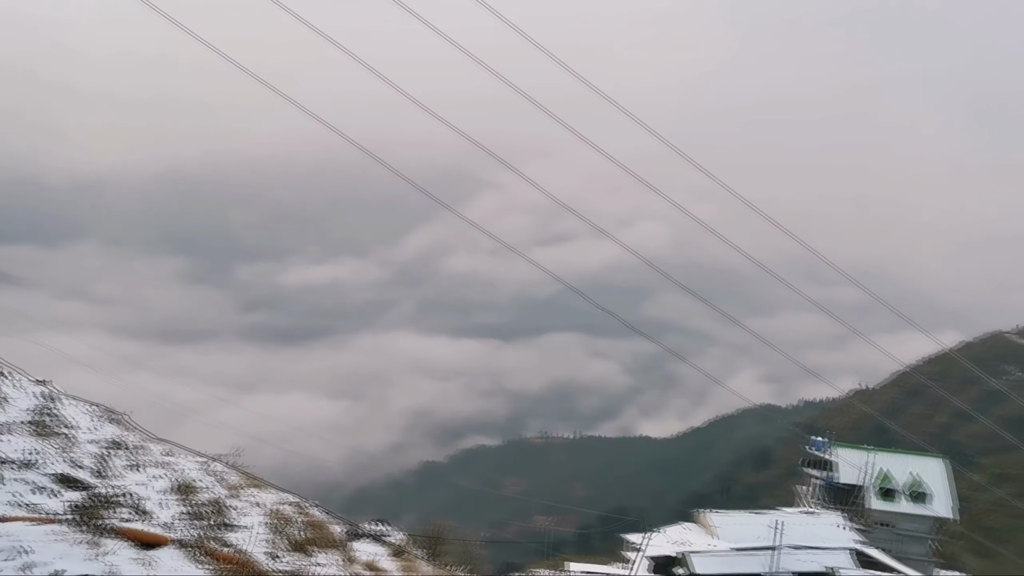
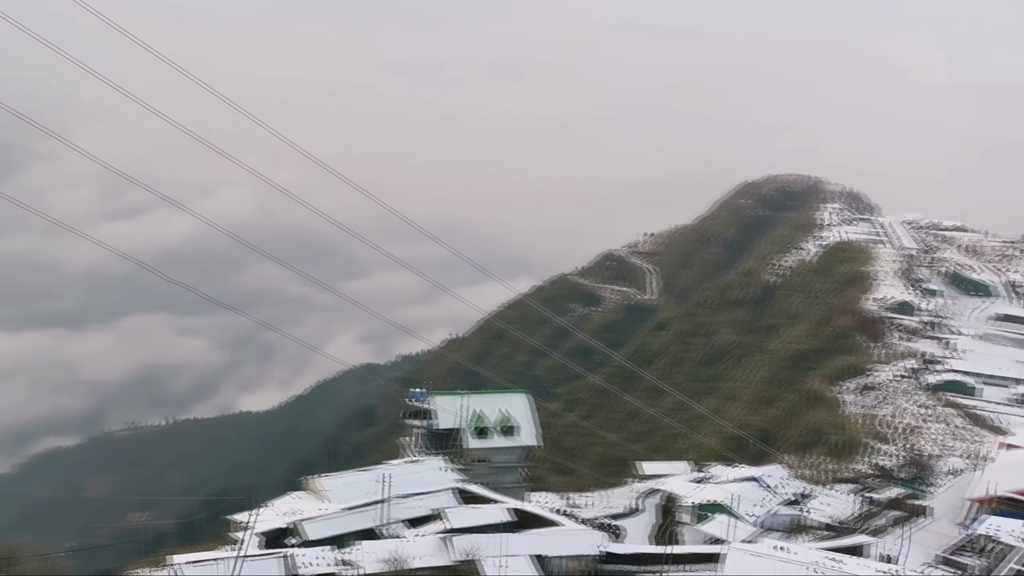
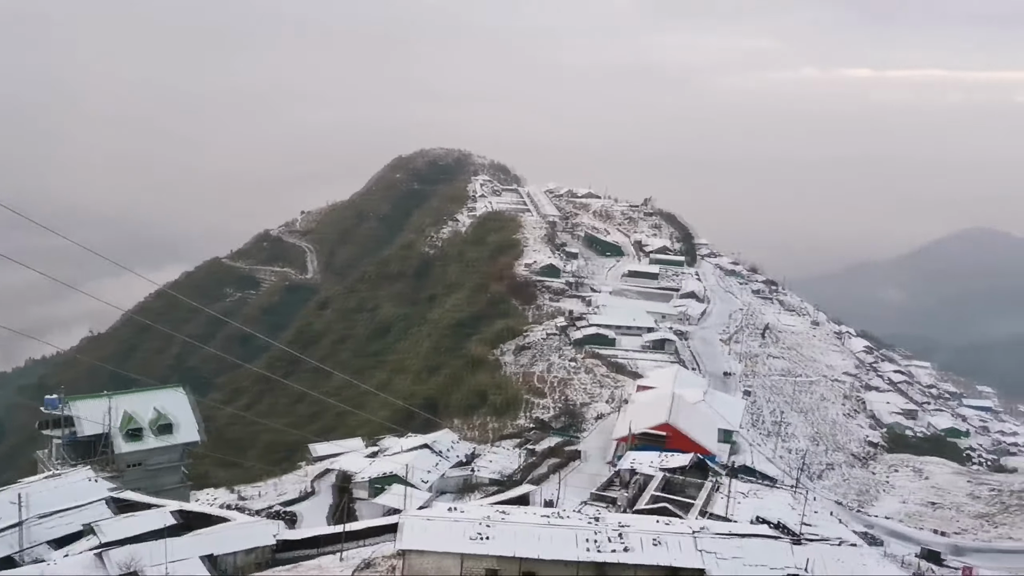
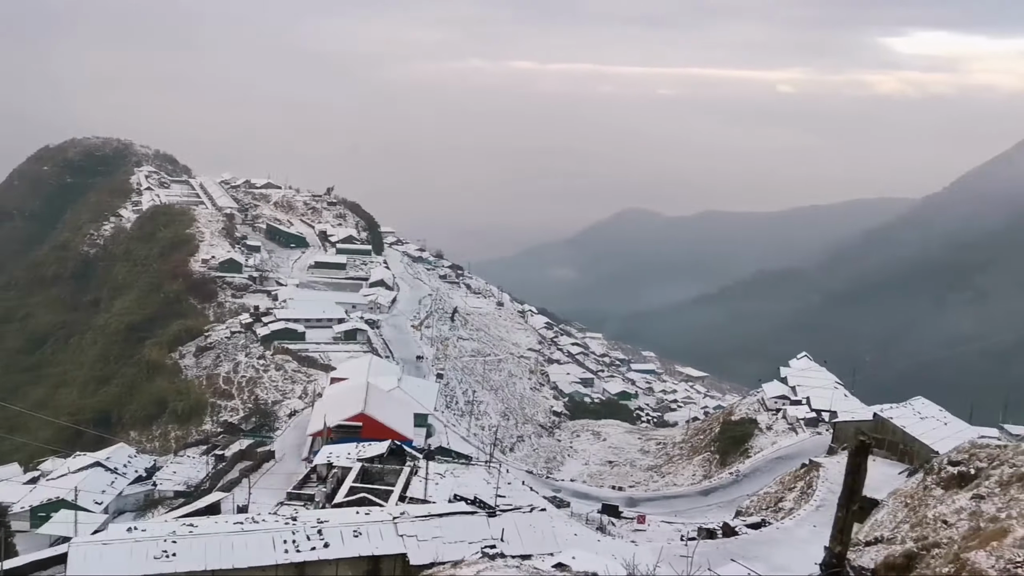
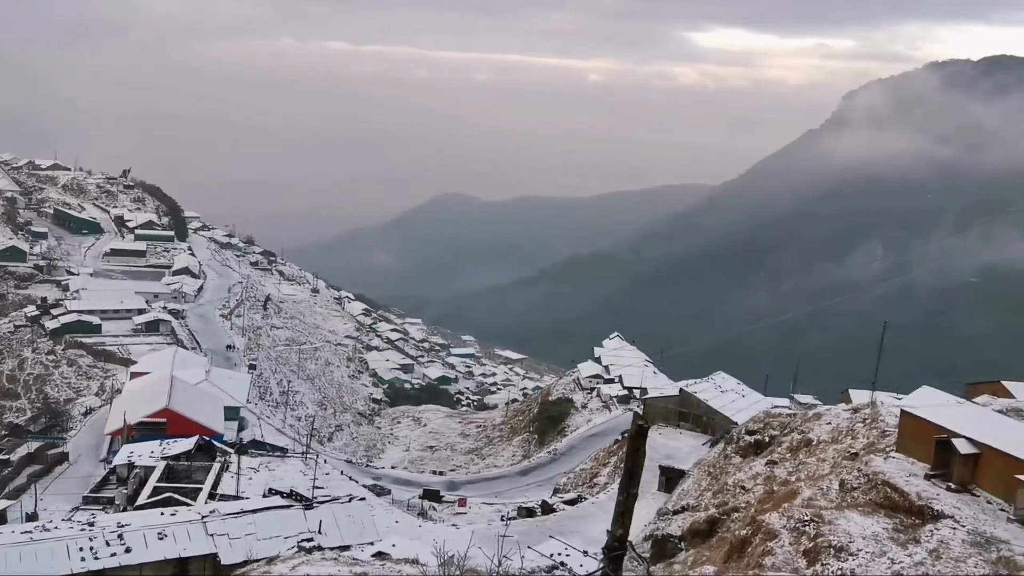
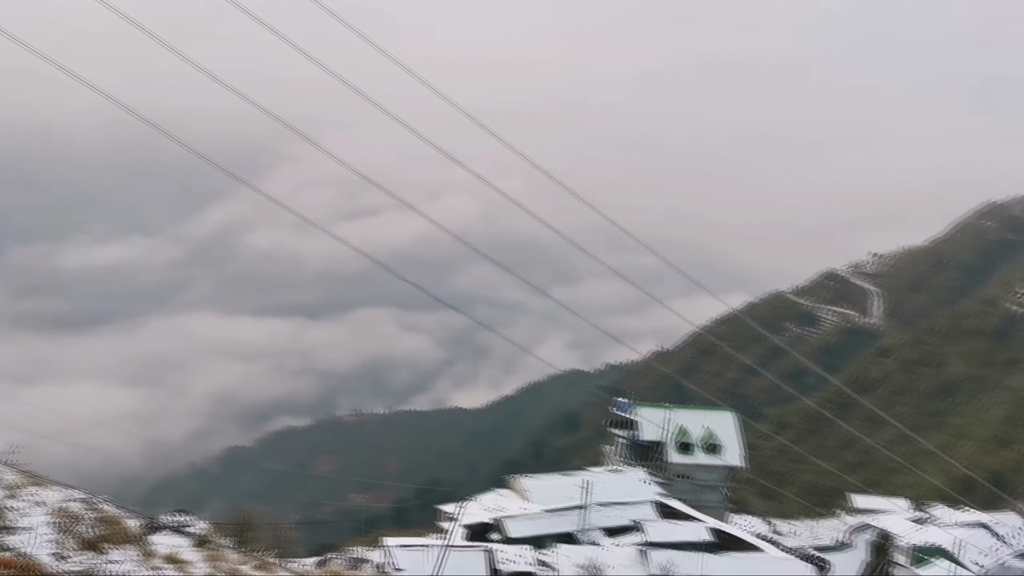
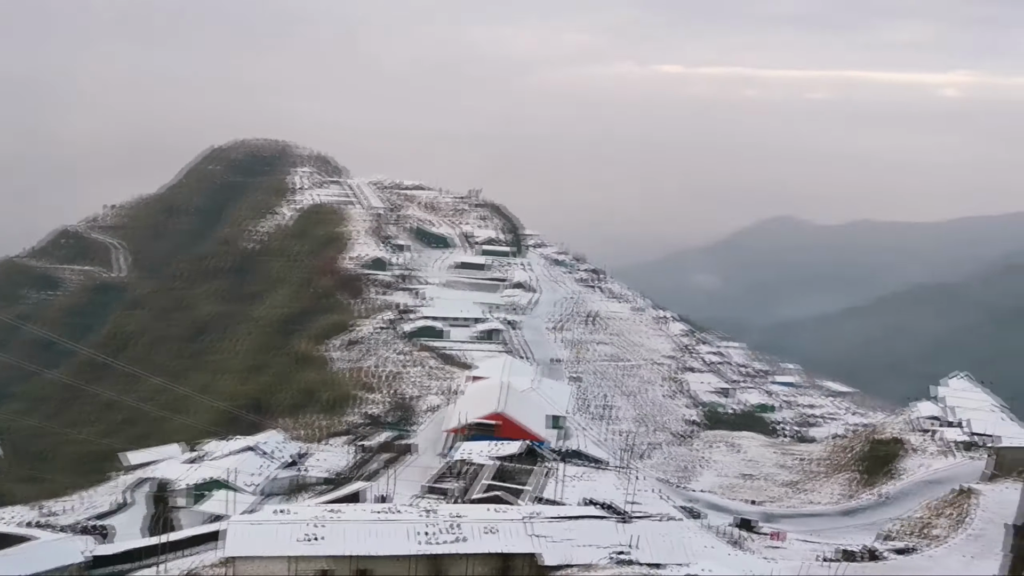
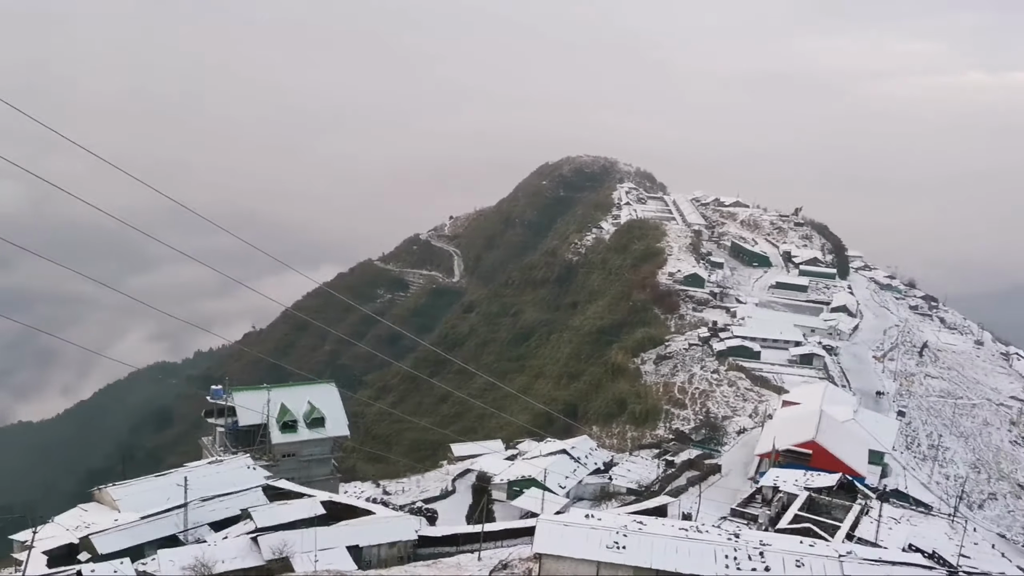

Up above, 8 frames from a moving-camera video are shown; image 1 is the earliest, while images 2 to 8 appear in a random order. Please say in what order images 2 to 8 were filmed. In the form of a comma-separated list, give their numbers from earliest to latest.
6, 2, 8, 3, 7, 4, 5
